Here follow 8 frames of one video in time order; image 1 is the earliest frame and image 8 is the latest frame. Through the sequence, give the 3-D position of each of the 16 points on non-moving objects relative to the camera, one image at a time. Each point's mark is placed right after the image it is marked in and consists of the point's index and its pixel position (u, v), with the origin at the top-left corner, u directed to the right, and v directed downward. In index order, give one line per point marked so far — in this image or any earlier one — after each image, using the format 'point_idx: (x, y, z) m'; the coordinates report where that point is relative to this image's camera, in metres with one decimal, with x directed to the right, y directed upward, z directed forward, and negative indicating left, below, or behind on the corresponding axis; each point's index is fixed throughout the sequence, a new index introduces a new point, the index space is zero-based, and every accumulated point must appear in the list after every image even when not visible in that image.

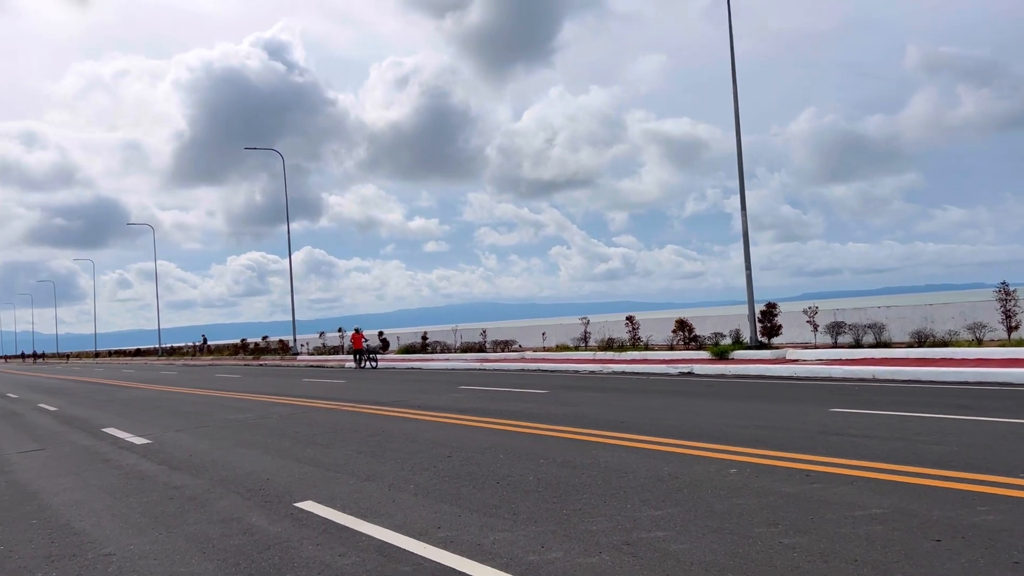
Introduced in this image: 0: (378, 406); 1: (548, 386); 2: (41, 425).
0: (-2.4, -2.1, +14.1) m
1: (+0.7, -2.1, +16.7) m
2: (-8.7, -2.6, +14.8) m
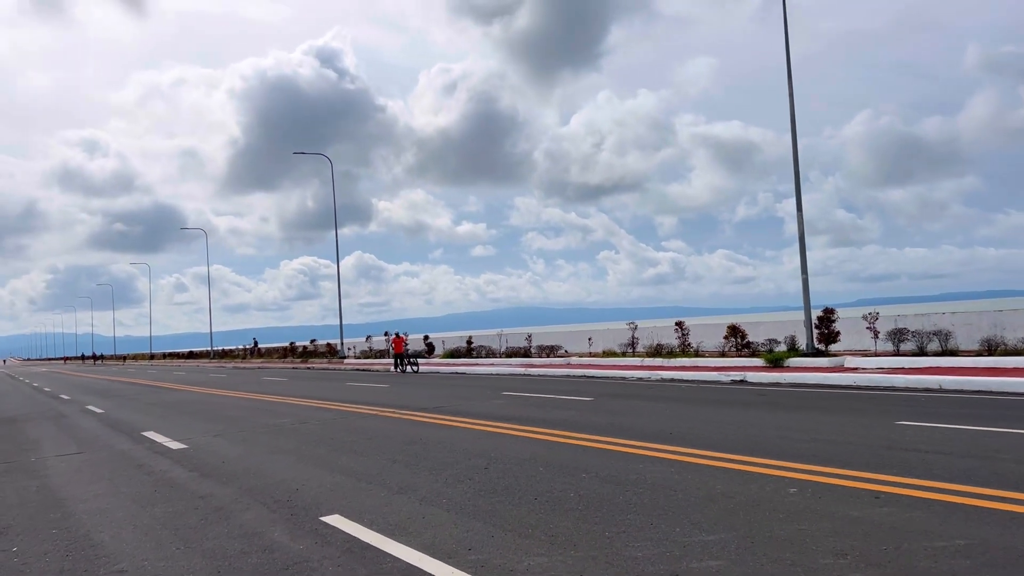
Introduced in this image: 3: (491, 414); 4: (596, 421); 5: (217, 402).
0: (-1.6, -2.1, +13.7) m
1: (+1.6, -2.1, +16.1) m
2: (-7.9, -2.6, +14.8) m
3: (-0.4, -2.0, +12.7) m
4: (+1.2, -1.9, +11.4) m
5: (-7.0, -2.7, +18.9) m
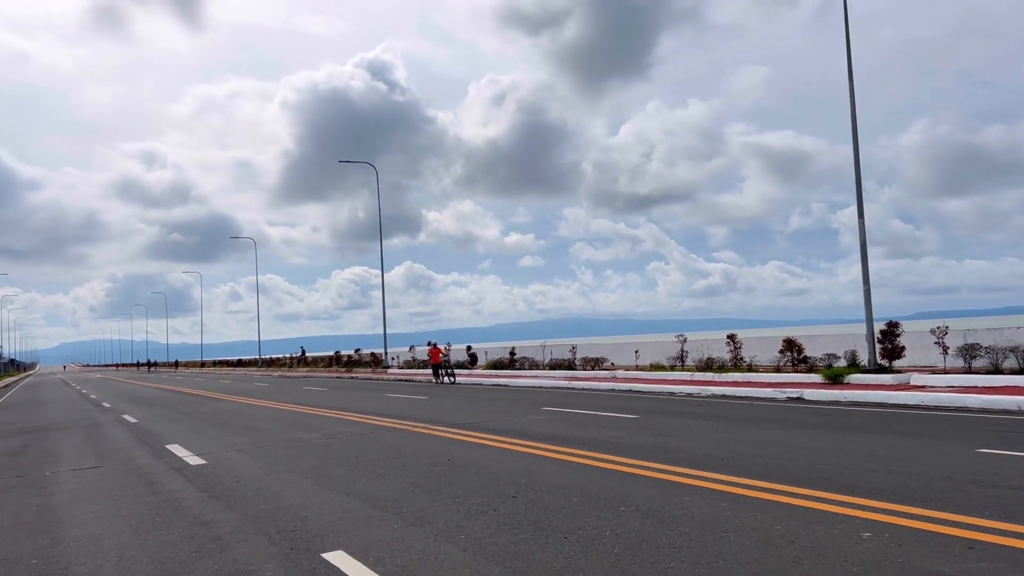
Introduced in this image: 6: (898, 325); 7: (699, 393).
0: (-1.0, -2.3, +13.0) m
1: (+2.4, -2.3, +15.2) m
2: (-7.2, -2.7, +14.4) m
3: (+0.2, -2.1, +11.9) m
4: (+1.7, -2.0, +10.5) m
5: (-6.0, -2.9, +18.5) m
6: (+9.5, -0.9, +19.9) m
7: (+4.6, -2.6, +19.9) m
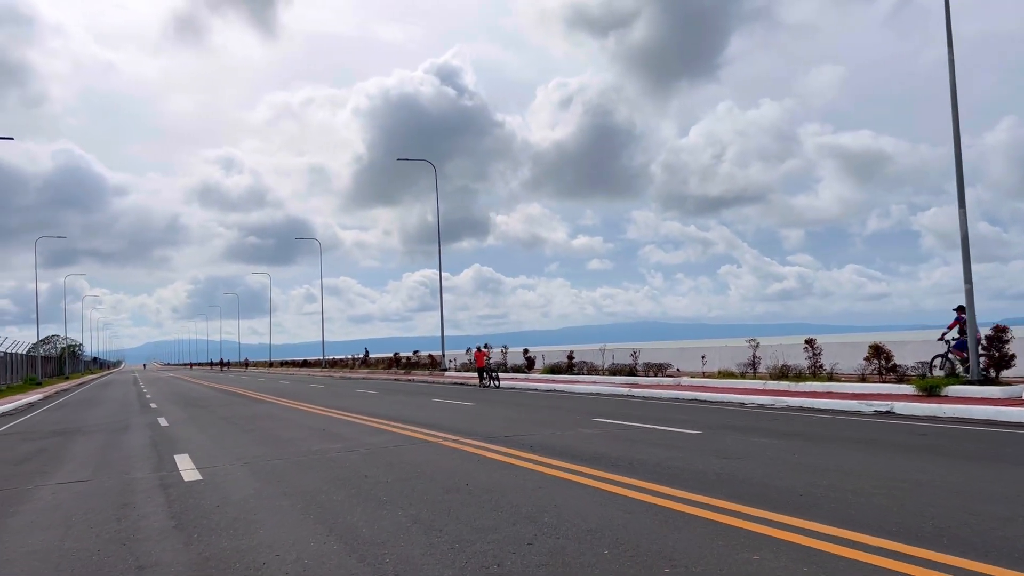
0: (-0.4, -2.2, +11.5) m
1: (+3.1, -2.3, +13.4) m
2: (-6.5, -2.7, +13.5) m
3: (+0.7, -2.1, +10.3) m
4: (+2.0, -2.0, +8.8) m
5: (-4.9, -2.8, +17.4) m
6: (+10.7, -0.9, +17.5) m
7: (+5.8, -2.6, +17.9) m
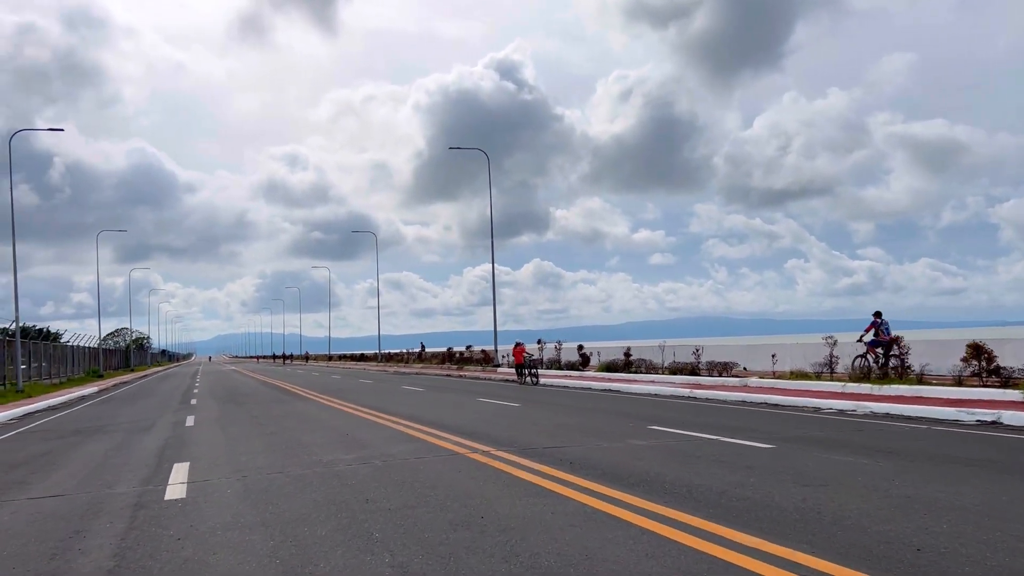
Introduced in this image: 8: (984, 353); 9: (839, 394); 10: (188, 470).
0: (+0.1, -2.1, +9.9) m
1: (+3.7, -2.1, +11.6) m
2: (-5.8, -2.5, +12.3) m
3: (+1.1, -1.9, +8.7) m
4: (+2.3, -1.8, +7.0) m
5: (-4.0, -2.7, +16.2) m
6: (+11.6, -0.7, +15.1) m
7: (+6.7, -2.4, +15.9) m
8: (+9.8, -1.3, +16.8) m
9: (+7.3, -2.4, +18.0) m
10: (-4.0, -2.2, +10.0) m
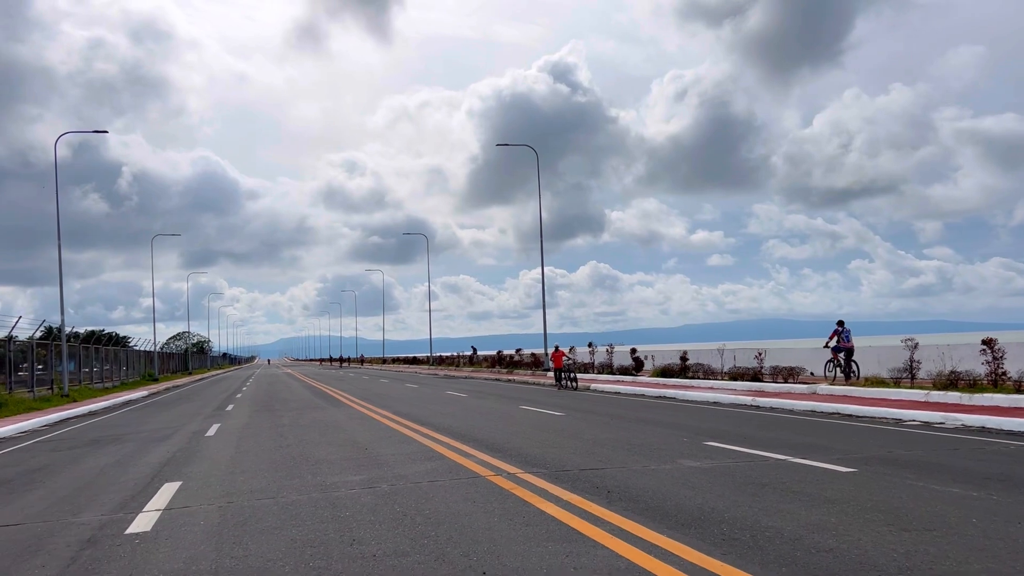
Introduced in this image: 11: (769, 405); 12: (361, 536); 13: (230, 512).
0: (+0.4, -2.0, +8.5) m
1: (+4.2, -2.1, +9.8) m
2: (-5.3, -2.5, +11.3) m
3: (+1.3, -1.9, +7.1) m
4: (+2.4, -1.8, +5.4) m
5: (-3.3, -2.6, +14.9) m
6: (+12.2, -0.6, +12.8) m
7: (+7.4, -2.3, +13.9) m
8: (+10.5, -1.3, +14.6) m
9: (+8.2, -2.3, +16.0) m
10: (-3.7, -2.2, +8.8) m
11: (+5.9, -2.7, +18.5) m
12: (-1.1, -1.9, +6.2) m
13: (-2.6, -2.1, +7.5) m
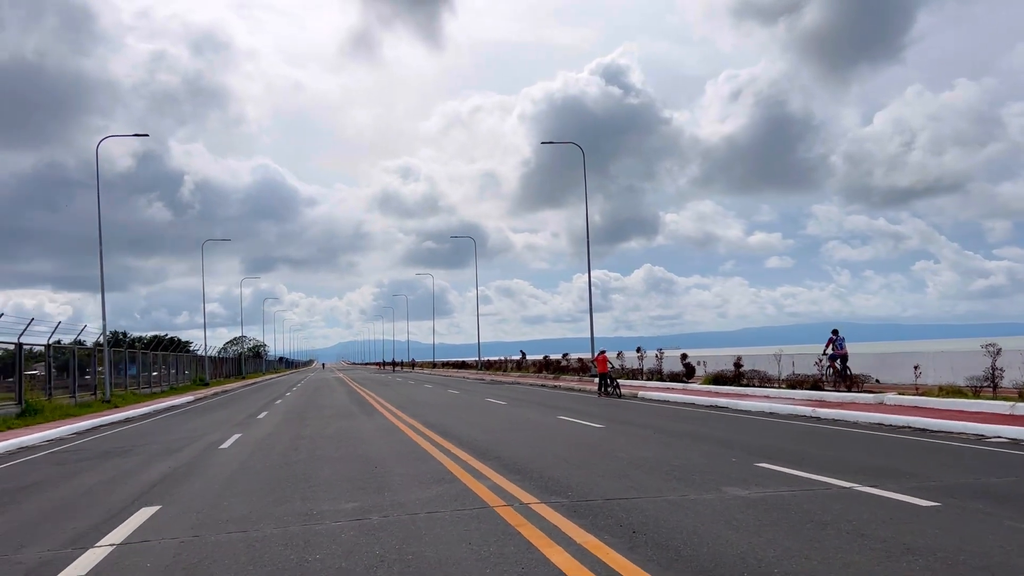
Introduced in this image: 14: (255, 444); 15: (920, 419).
0: (+0.5, -2.0, +7.2) m
1: (+4.3, -2.0, +8.3) m
2: (-5.0, -2.5, +10.4) m
3: (+1.3, -1.9, +5.8) m
4: (+2.3, -1.7, +4.0) m
5: (-2.7, -2.7, +13.9) m
6: (+12.6, -0.6, +10.7) m
7: (+7.9, -2.3, +12.2) m
8: (+11.0, -1.2, +12.7) m
9: (+8.7, -2.3, +14.2) m
10: (-3.6, -2.2, +7.8) m
11: (+6.6, -2.7, +16.8) m
12: (-1.2, -1.9, +5.1) m
13: (-2.6, -2.1, +6.4) m
14: (-4.8, -2.9, +15.2) m
15: (+7.6, -2.4, +15.0) m
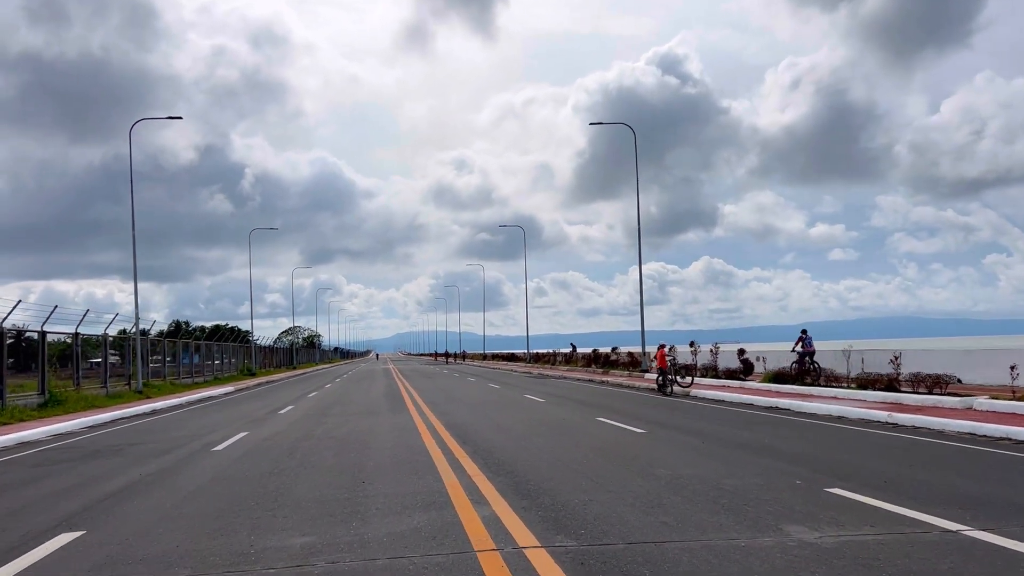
0: (+0.4, -1.8, +5.4) m
1: (+4.3, -1.9, +6.2) m
2: (-4.9, -2.3, +8.9) m
3: (+1.1, -1.7, +3.9) m
4: (+2.0, -1.6, +2.0) m
5: (-2.3, -2.4, +12.3) m
6: (+12.7, -0.4, +8.1) m
7: (+8.1, -2.1, +9.8) m
8: (+11.3, -1.0, +10.1) m
9: (+9.1, -2.1, +11.8) m
10: (-3.6, -2.0, +6.3) m
11: (+7.2, -2.4, +14.6) m
12: (-1.4, -1.7, +3.3) m
13: (-2.7, -1.9, +4.8) m
14: (-4.3, -2.7, +13.7) m
15: (+8.0, -2.2, +12.7) m
